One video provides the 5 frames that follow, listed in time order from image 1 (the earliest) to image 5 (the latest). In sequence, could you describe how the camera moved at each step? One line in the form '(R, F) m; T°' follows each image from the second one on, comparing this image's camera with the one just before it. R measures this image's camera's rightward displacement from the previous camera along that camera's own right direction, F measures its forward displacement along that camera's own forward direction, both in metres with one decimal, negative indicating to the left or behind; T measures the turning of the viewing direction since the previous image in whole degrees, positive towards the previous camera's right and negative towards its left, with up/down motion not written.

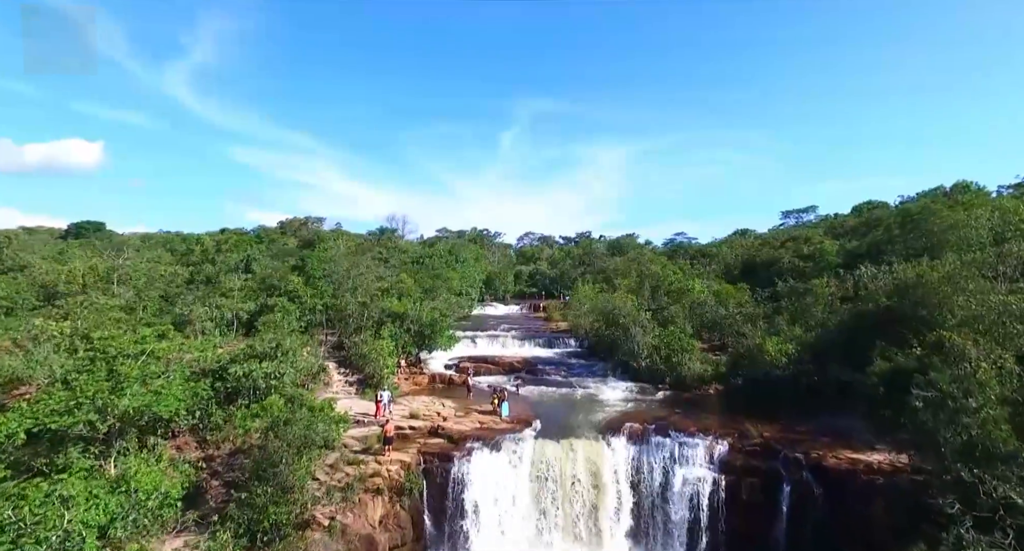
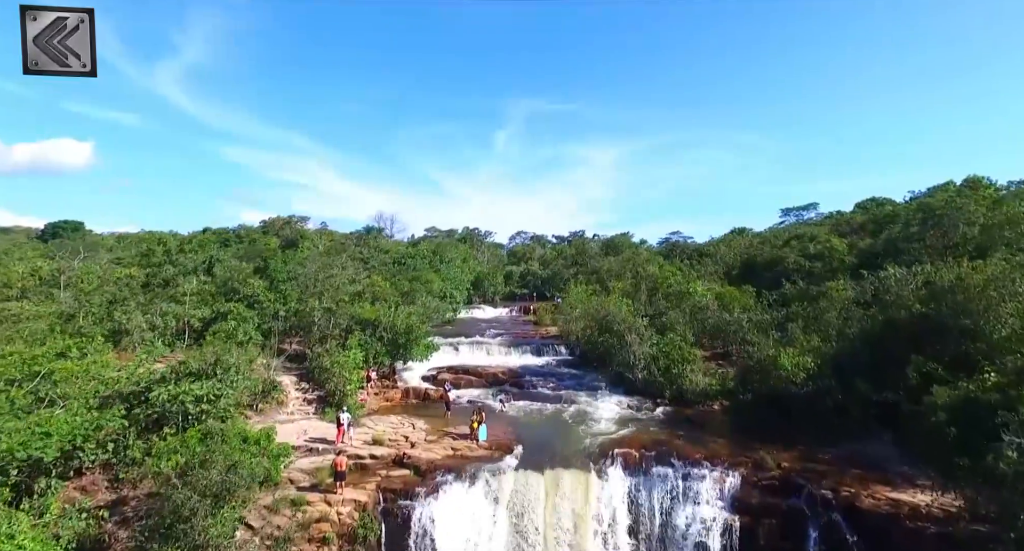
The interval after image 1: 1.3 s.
(+0.6, +2.7) m; +1°
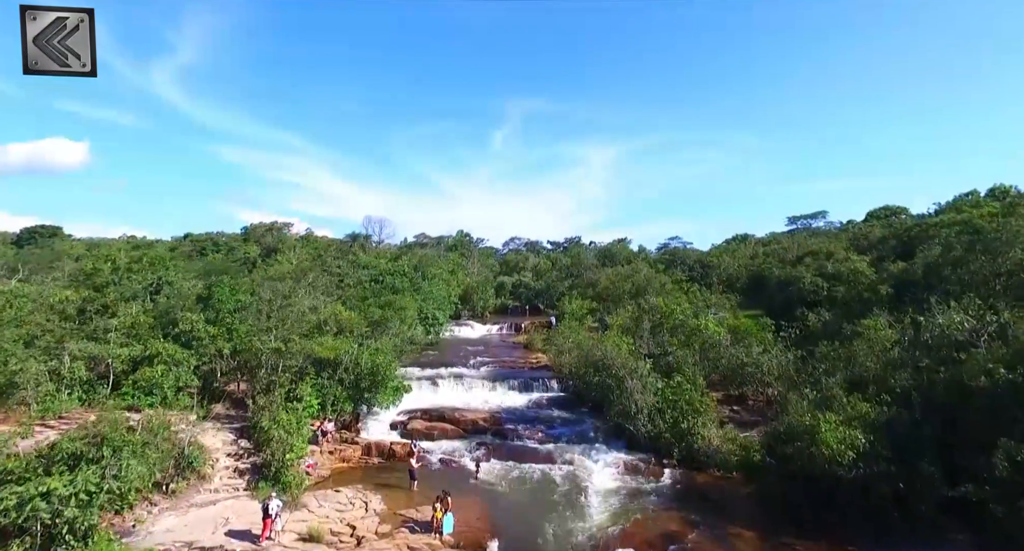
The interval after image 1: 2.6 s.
(+0.7, +3.6) m; 0°
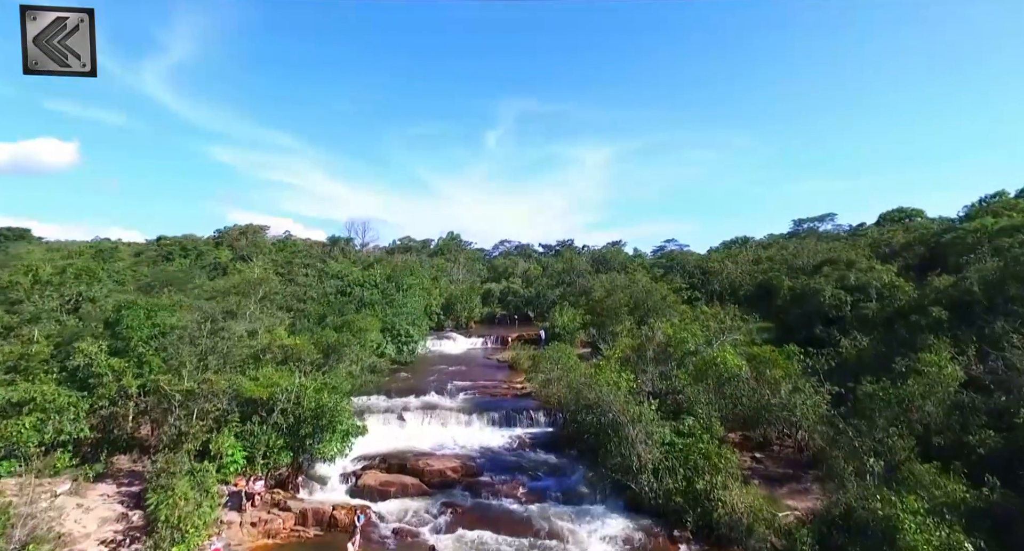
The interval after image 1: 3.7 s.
(+0.7, +4.1) m; +1°
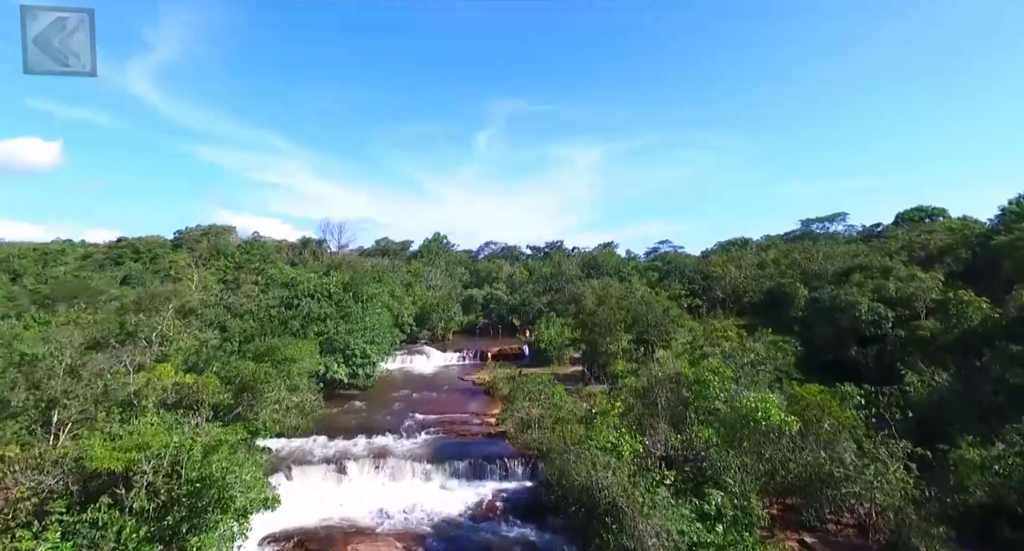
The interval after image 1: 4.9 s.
(+0.9, +5.2) m; +1°
